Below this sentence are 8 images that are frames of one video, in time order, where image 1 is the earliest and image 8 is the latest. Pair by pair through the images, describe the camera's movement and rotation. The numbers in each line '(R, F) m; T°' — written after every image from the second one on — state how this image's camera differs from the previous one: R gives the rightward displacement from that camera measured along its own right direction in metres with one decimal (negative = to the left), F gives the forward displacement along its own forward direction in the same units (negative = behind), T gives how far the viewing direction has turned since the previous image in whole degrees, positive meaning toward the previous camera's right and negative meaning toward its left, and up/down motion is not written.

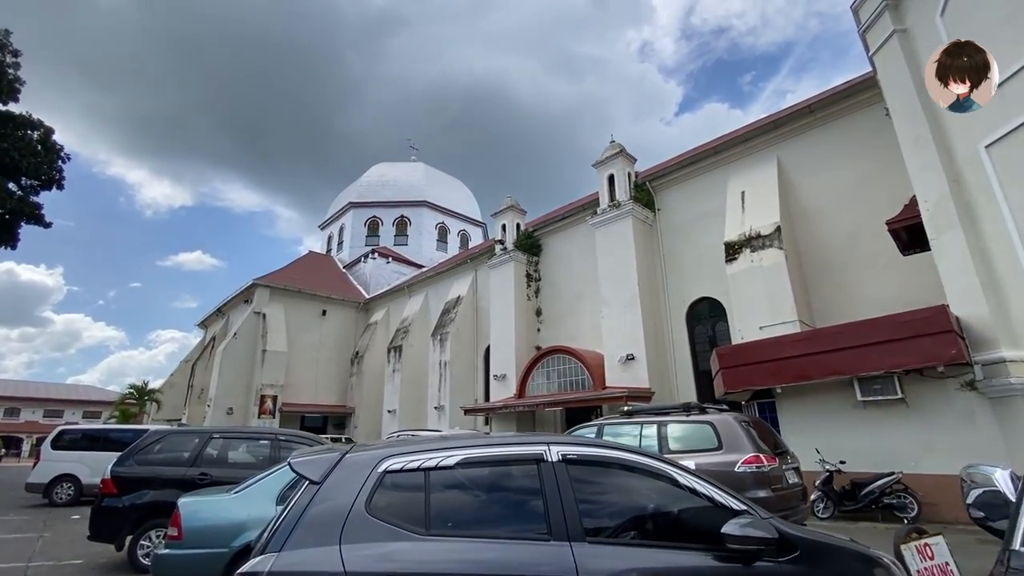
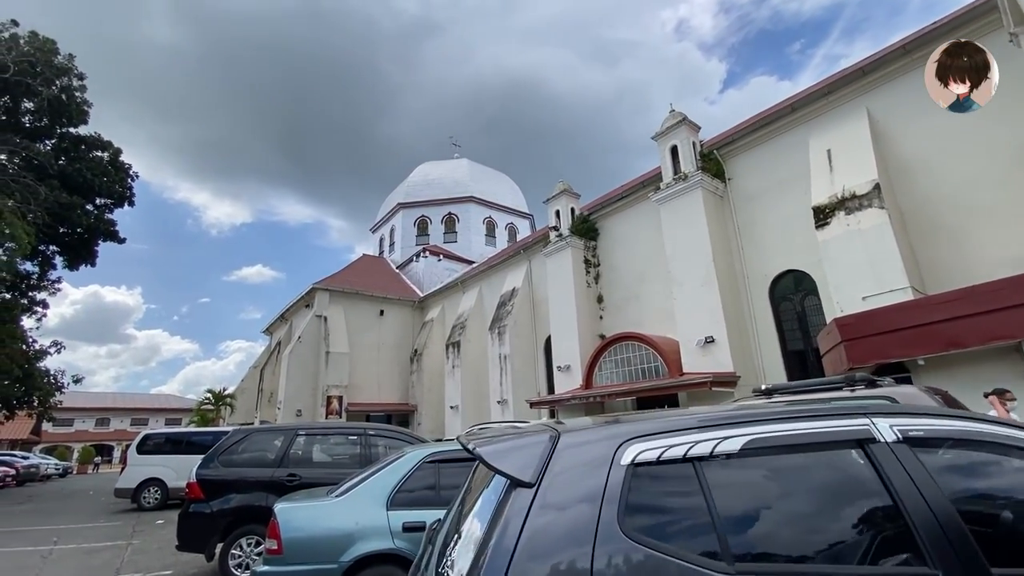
(-0.5, +0.5) m; -5°
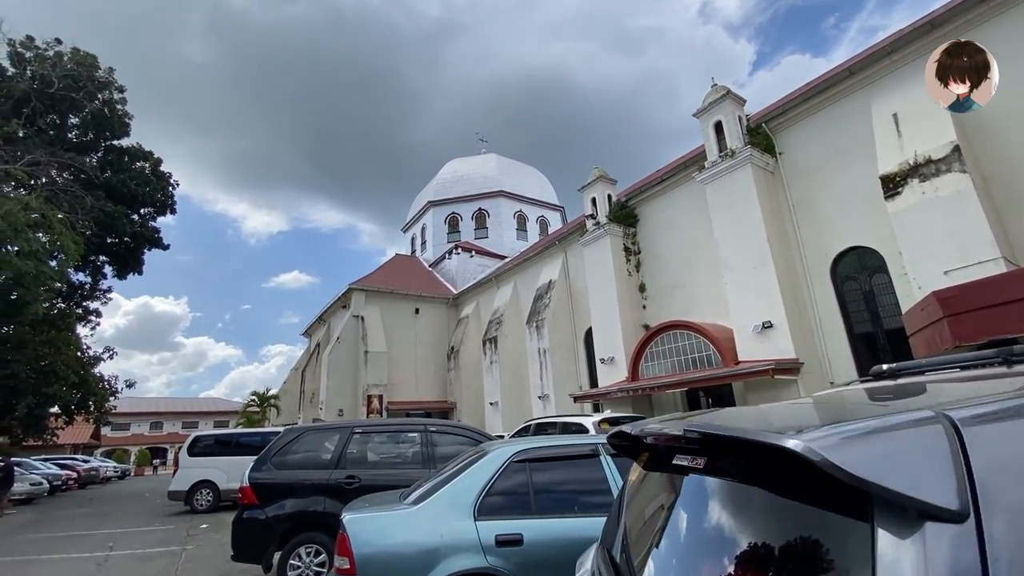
(-0.3, +0.4) m; -4°
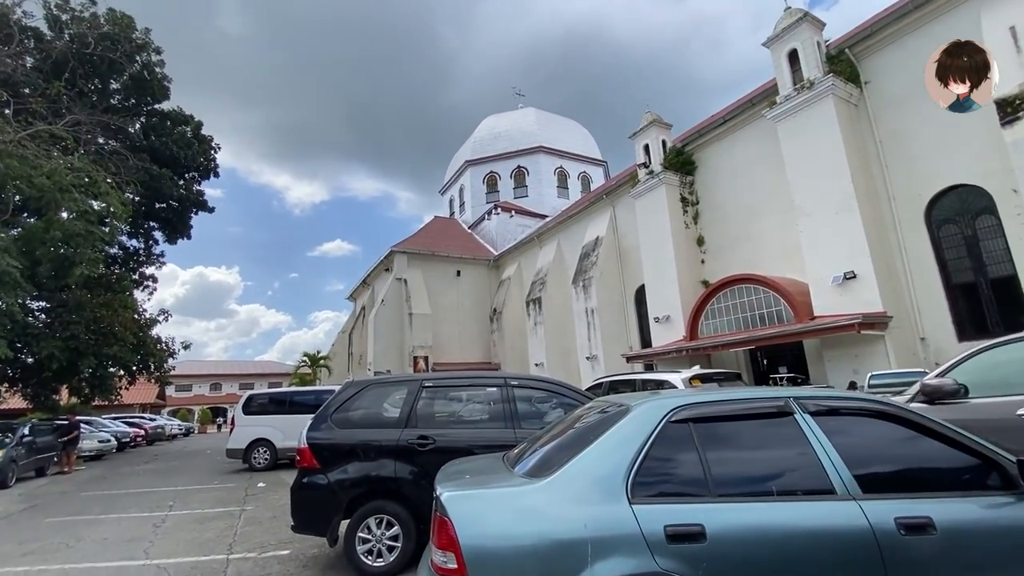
(-0.3, +0.6) m; -4°
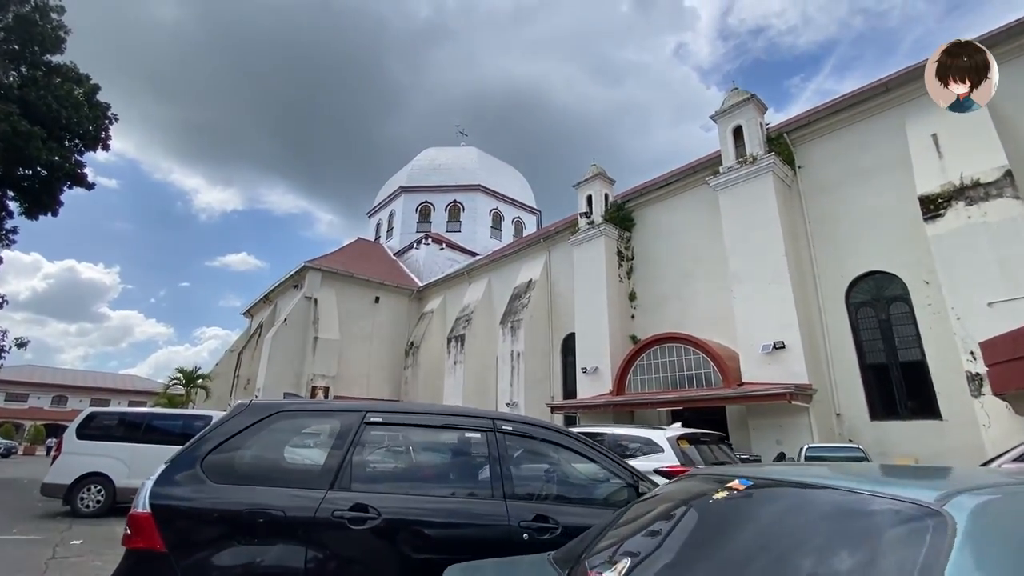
(-0.3, +0.9) m; +10°
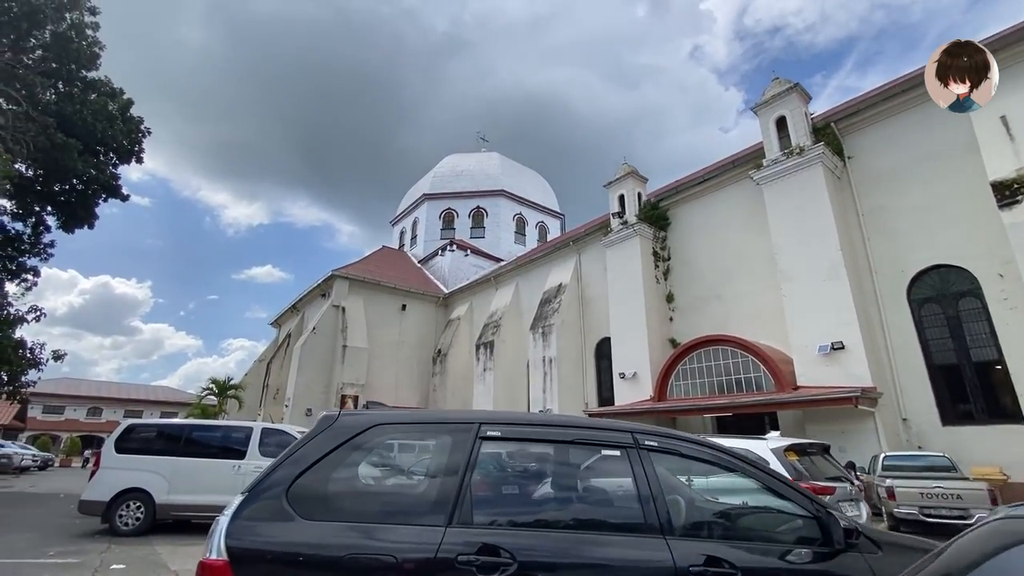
(-0.4, +0.4) m; -2°
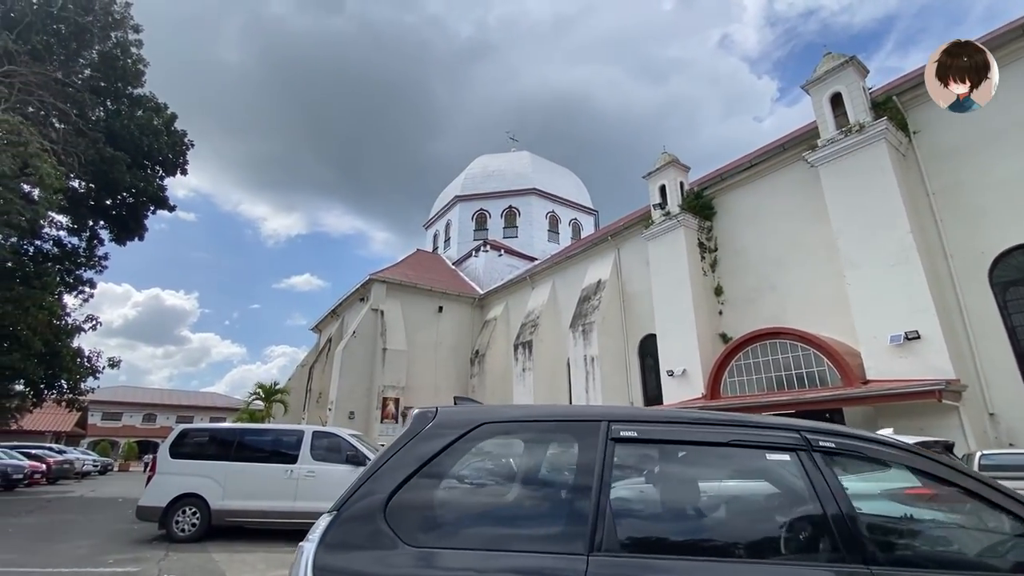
(-0.2, +0.3) m; -4°
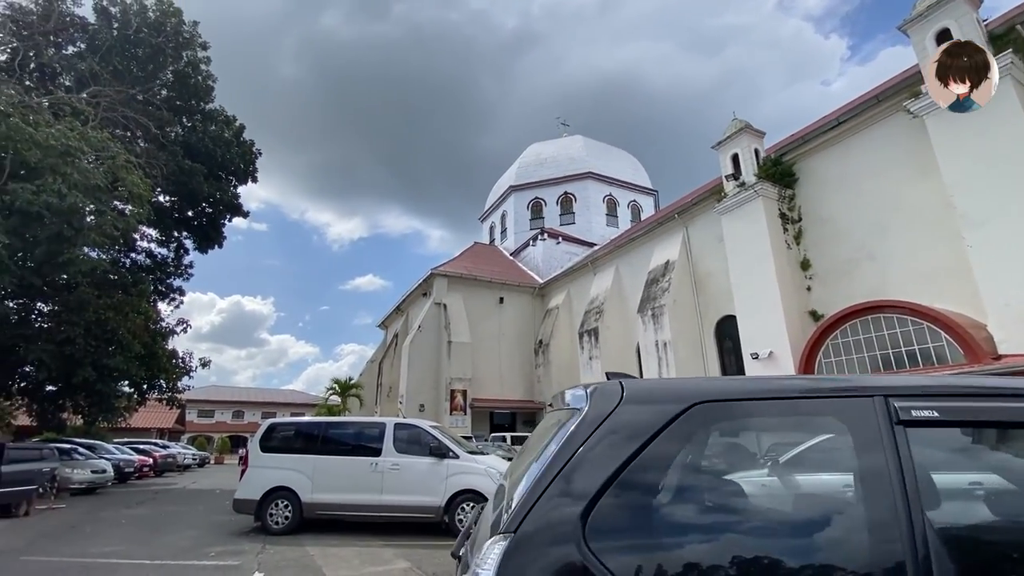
(-0.2, +0.3) m; -7°
